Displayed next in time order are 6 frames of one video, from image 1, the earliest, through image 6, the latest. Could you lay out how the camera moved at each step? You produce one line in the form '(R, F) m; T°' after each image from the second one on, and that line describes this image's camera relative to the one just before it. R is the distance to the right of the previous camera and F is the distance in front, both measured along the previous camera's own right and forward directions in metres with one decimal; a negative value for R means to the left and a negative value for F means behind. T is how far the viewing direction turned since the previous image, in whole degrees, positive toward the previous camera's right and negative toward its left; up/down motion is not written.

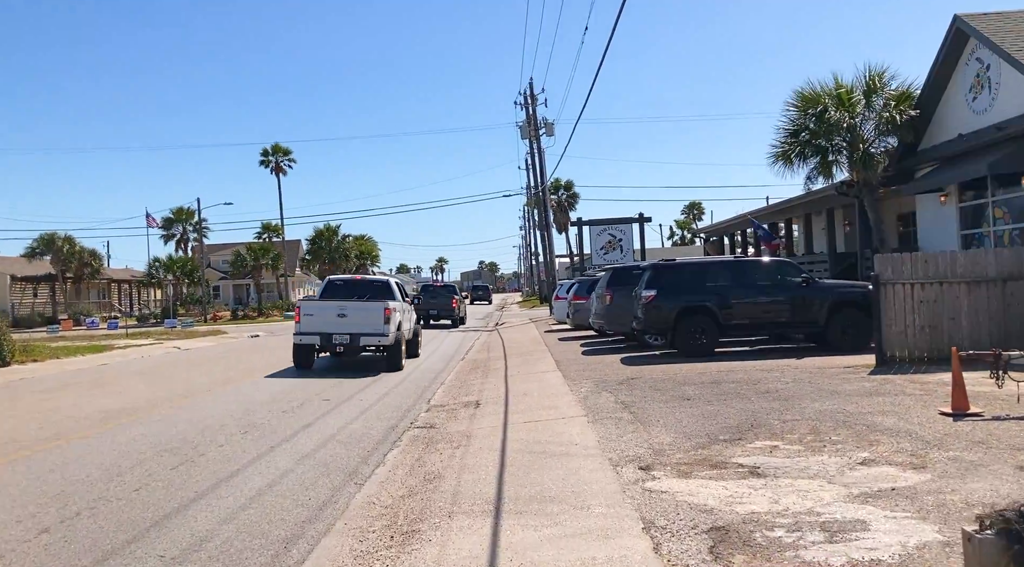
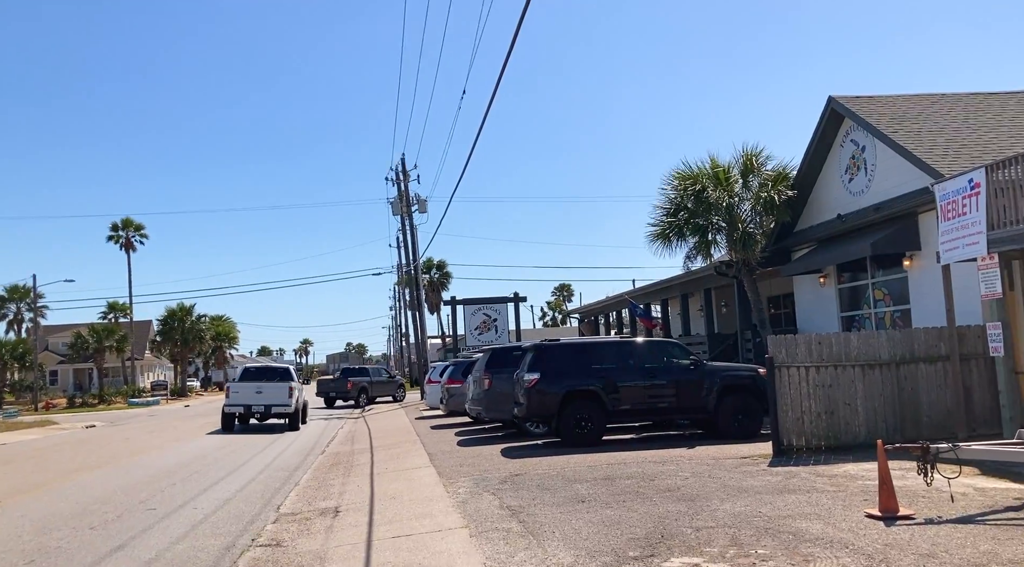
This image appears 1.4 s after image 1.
(0.0, +1.4) m; +8°
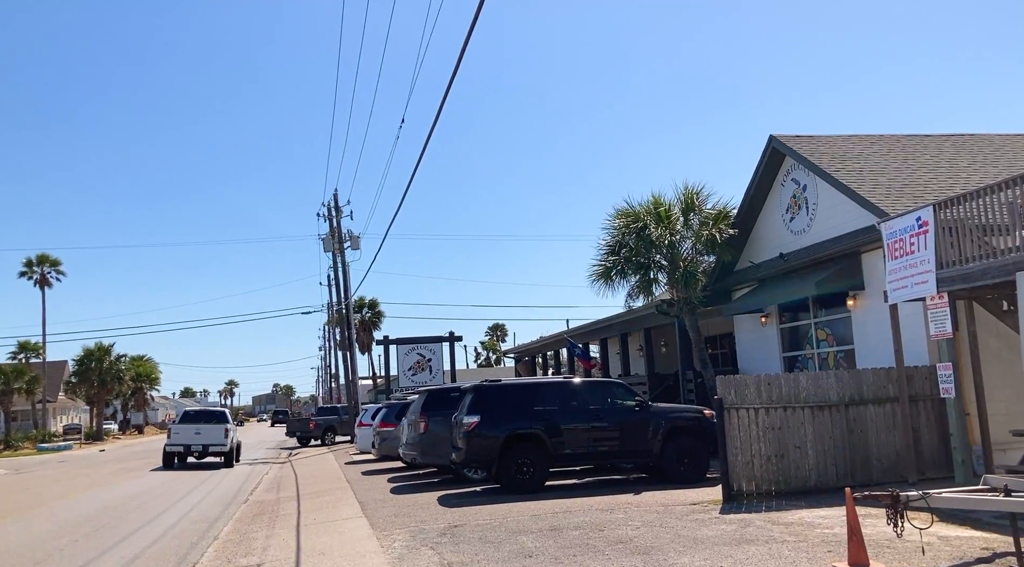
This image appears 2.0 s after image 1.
(-0.1, +0.7) m; +4°
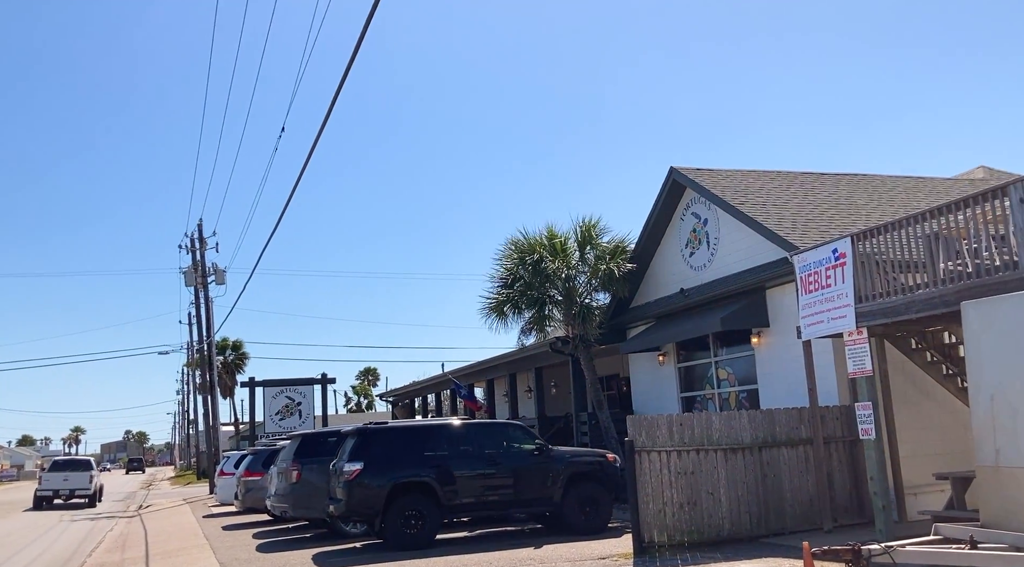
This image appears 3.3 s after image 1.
(-0.3, +1.3) m; +8°
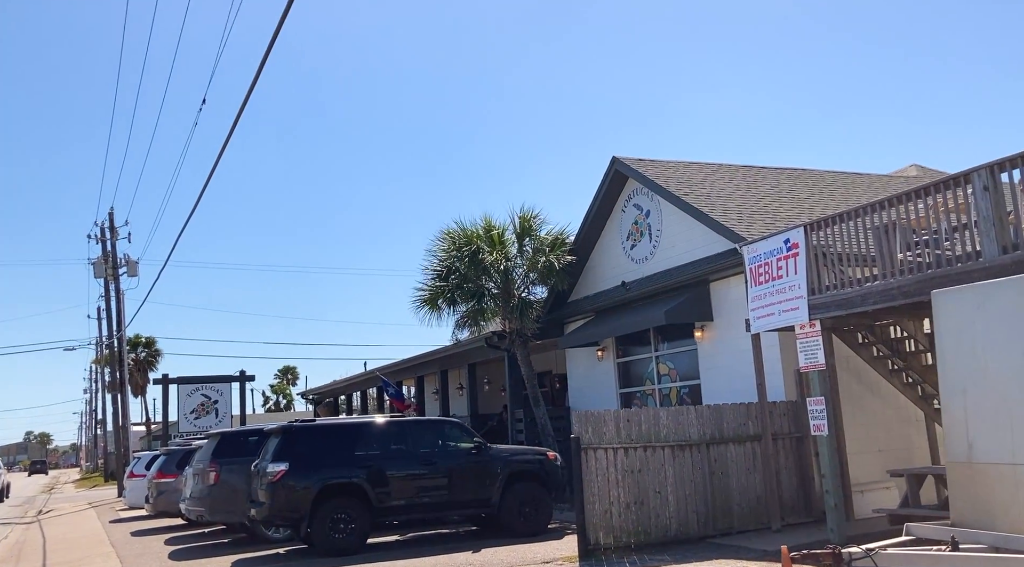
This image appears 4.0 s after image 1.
(-0.2, +0.7) m; +5°
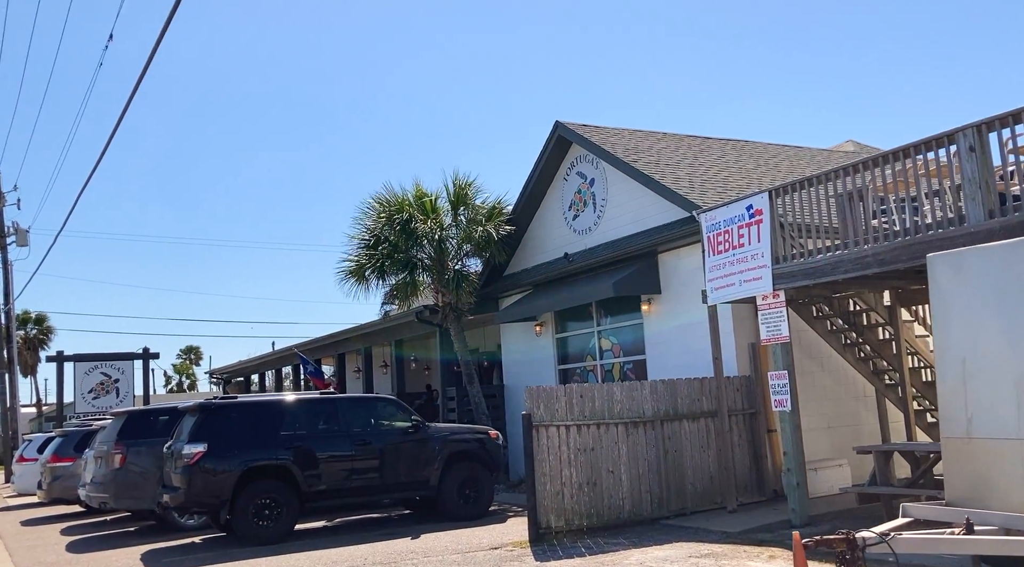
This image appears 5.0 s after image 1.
(-0.4, +0.9) m; +6°
